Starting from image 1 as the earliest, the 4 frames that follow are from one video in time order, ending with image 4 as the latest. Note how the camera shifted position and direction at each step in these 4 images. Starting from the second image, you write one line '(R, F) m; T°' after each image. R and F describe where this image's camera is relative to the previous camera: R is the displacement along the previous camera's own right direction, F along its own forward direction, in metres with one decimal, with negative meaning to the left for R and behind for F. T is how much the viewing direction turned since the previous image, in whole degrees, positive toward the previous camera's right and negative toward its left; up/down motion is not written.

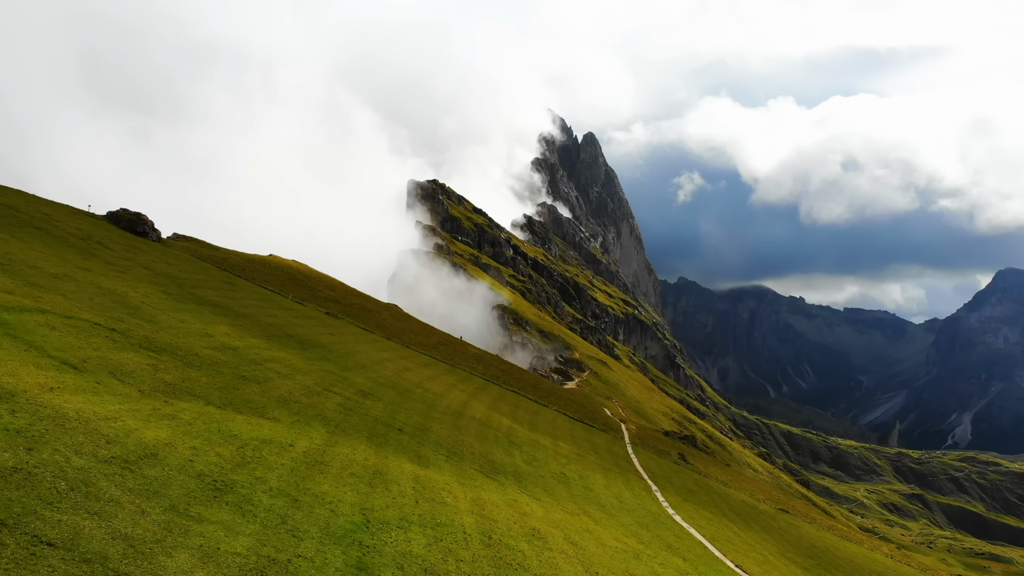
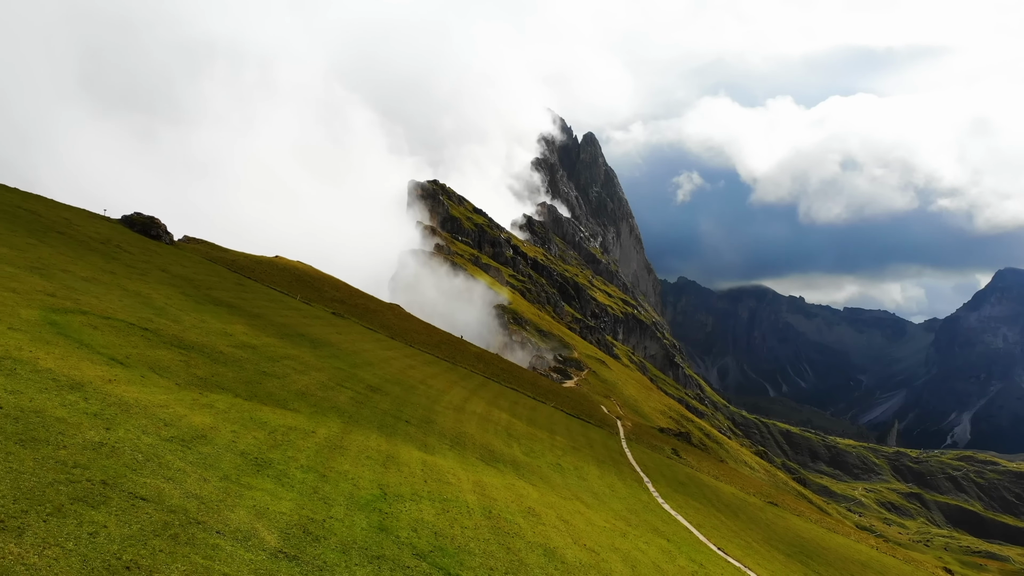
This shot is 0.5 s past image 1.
(+0.1, -3.0) m; 0°
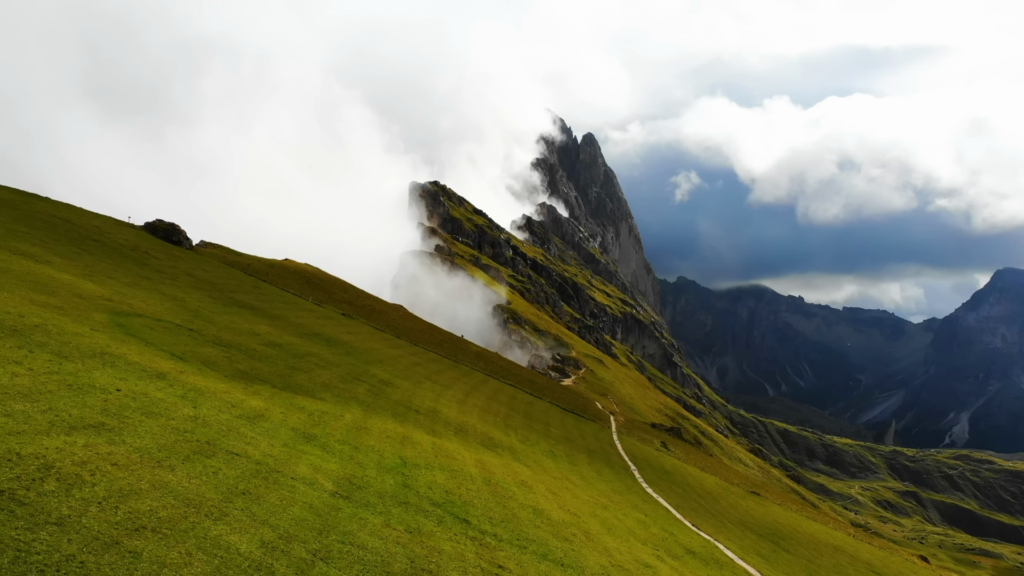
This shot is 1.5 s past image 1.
(+0.2, -5.2) m; 0°
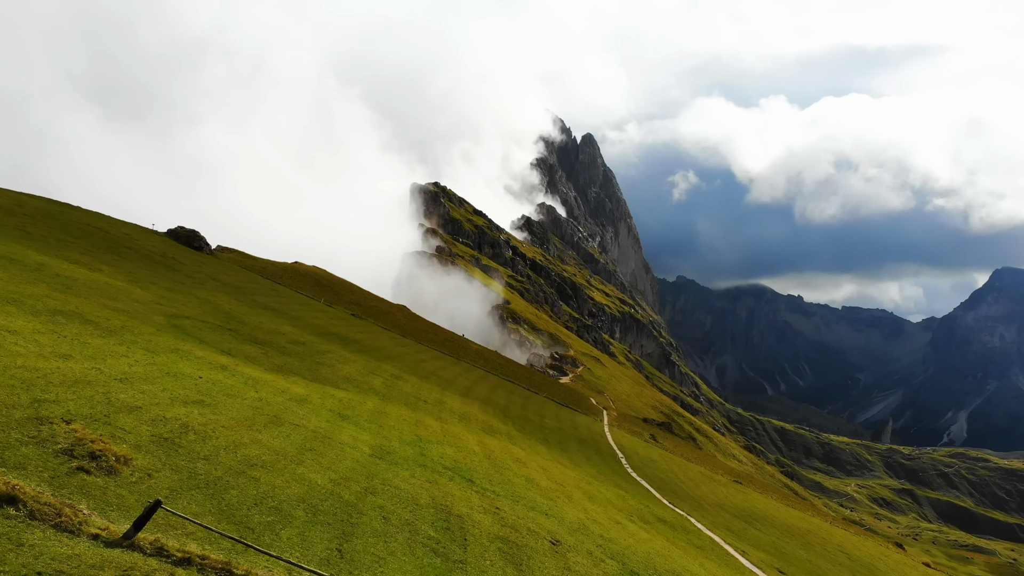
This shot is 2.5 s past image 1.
(+0.3, -6.0) m; 0°
